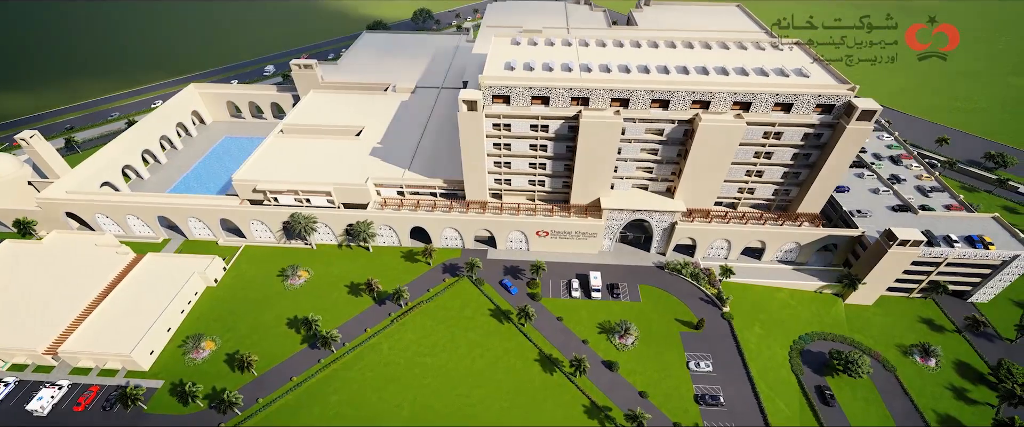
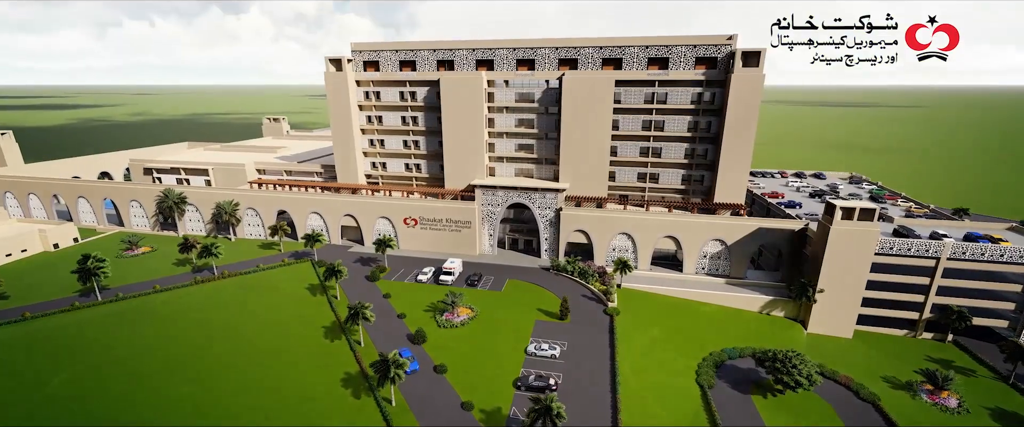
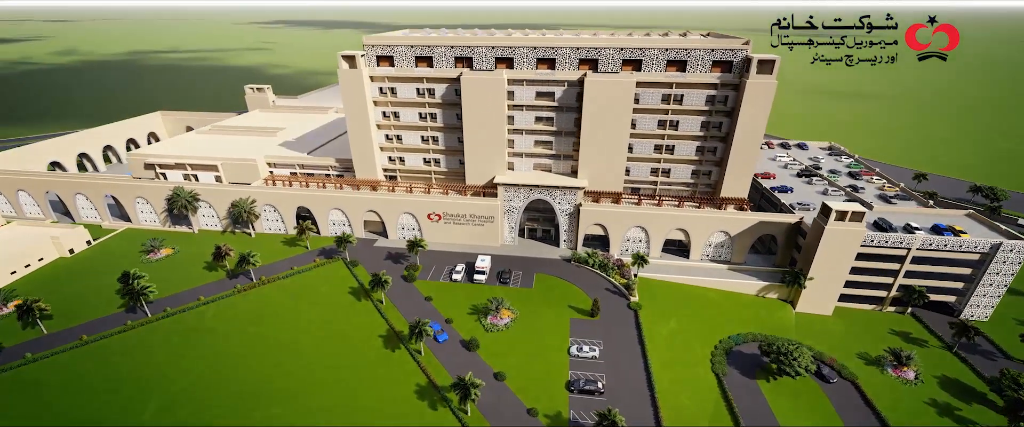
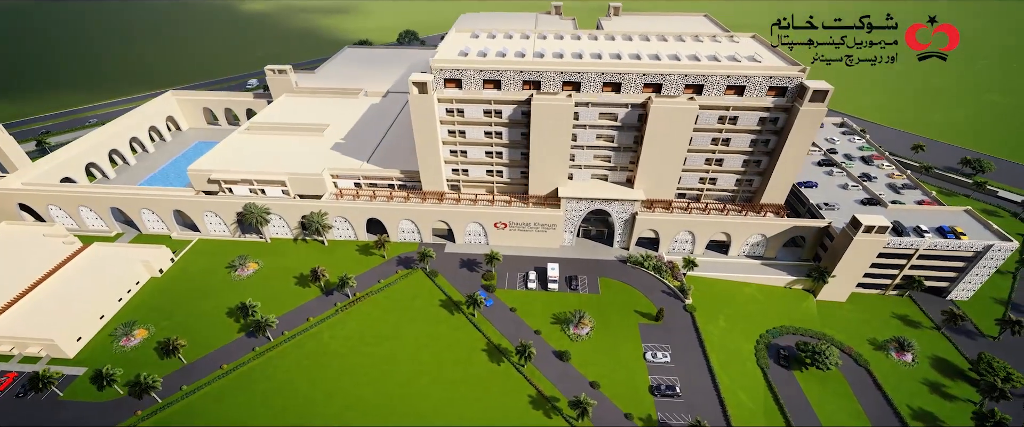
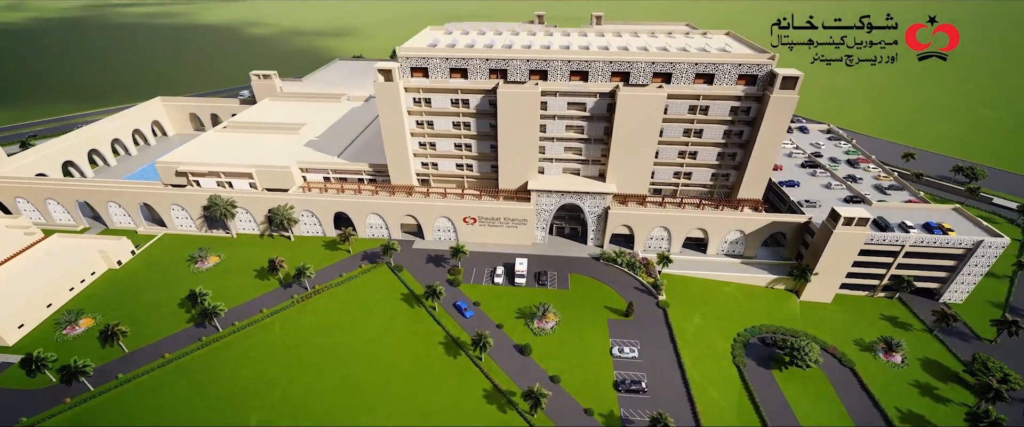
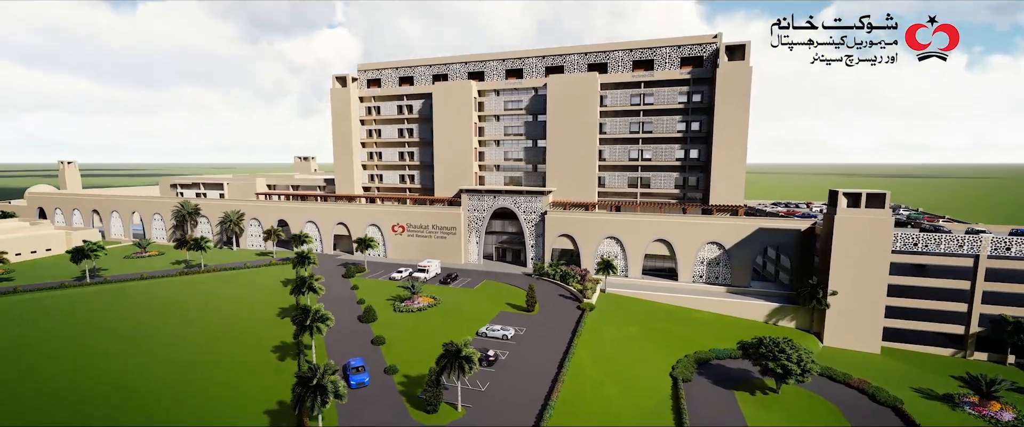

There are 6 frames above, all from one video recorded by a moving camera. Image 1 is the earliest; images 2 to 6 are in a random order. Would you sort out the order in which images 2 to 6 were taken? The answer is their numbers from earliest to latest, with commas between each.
4, 5, 3, 2, 6
